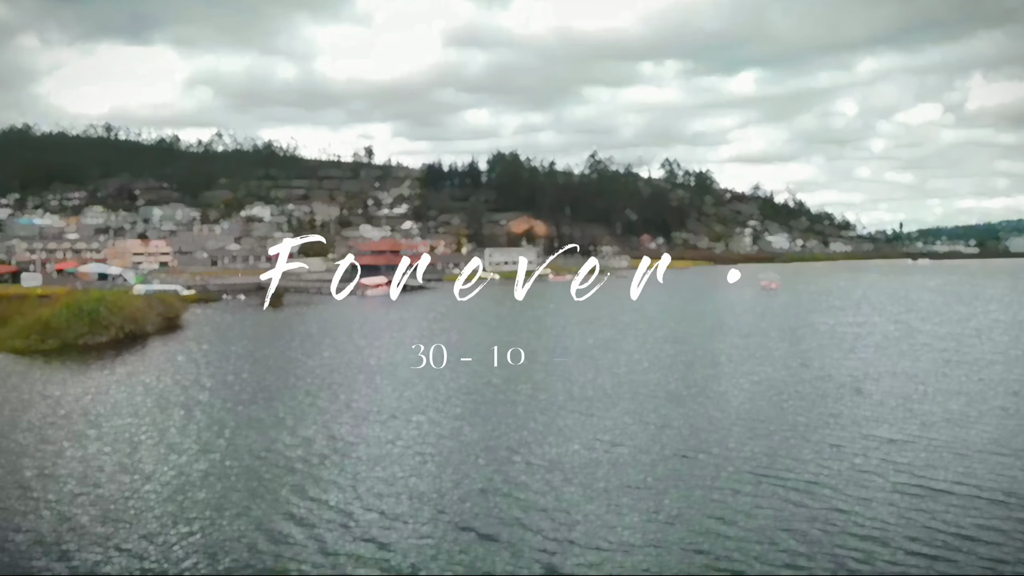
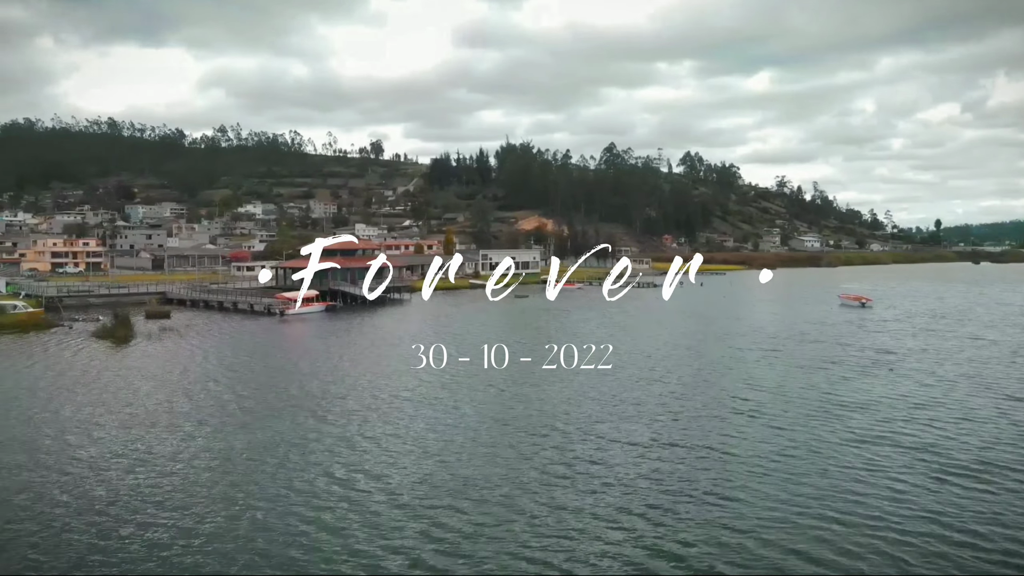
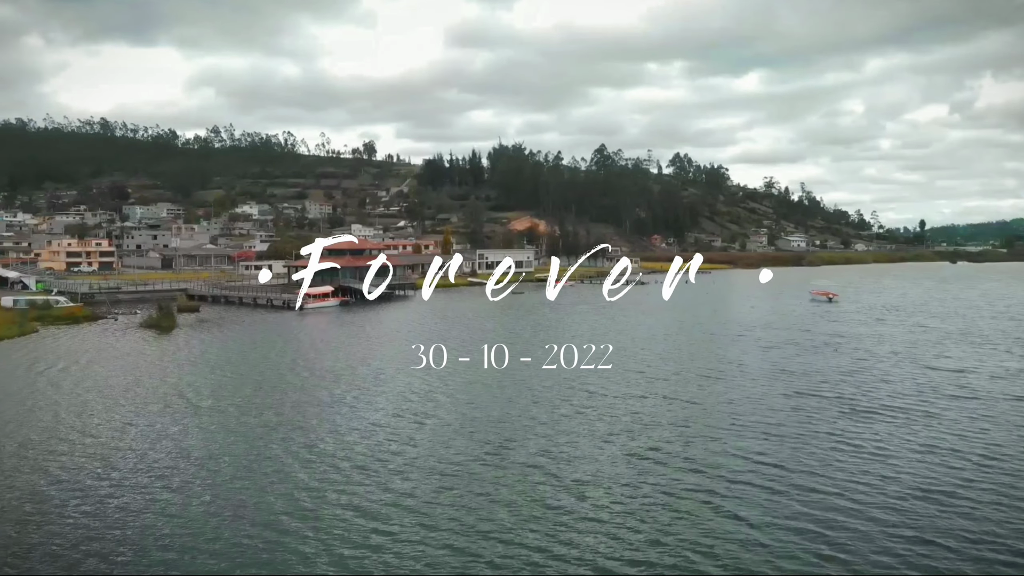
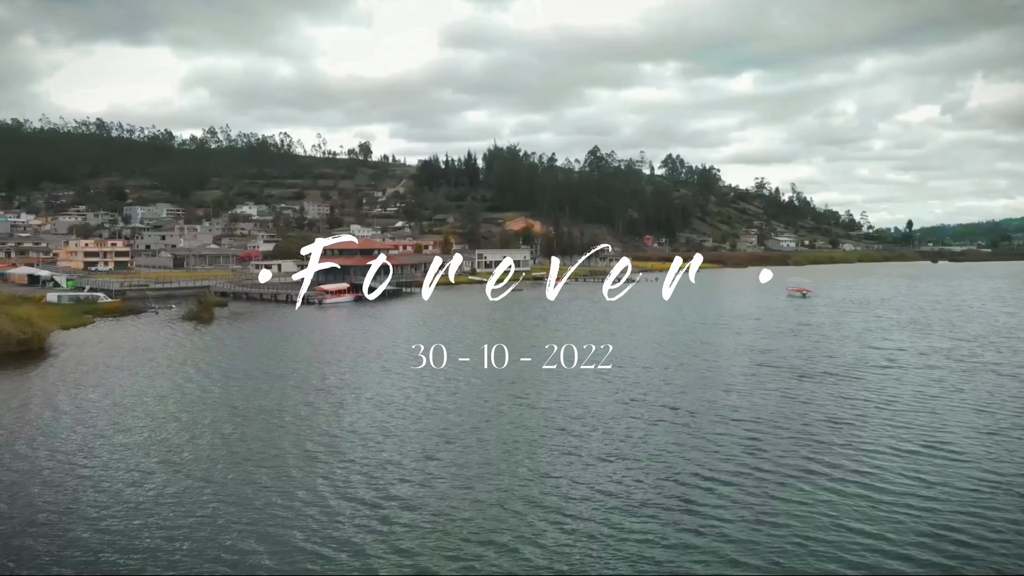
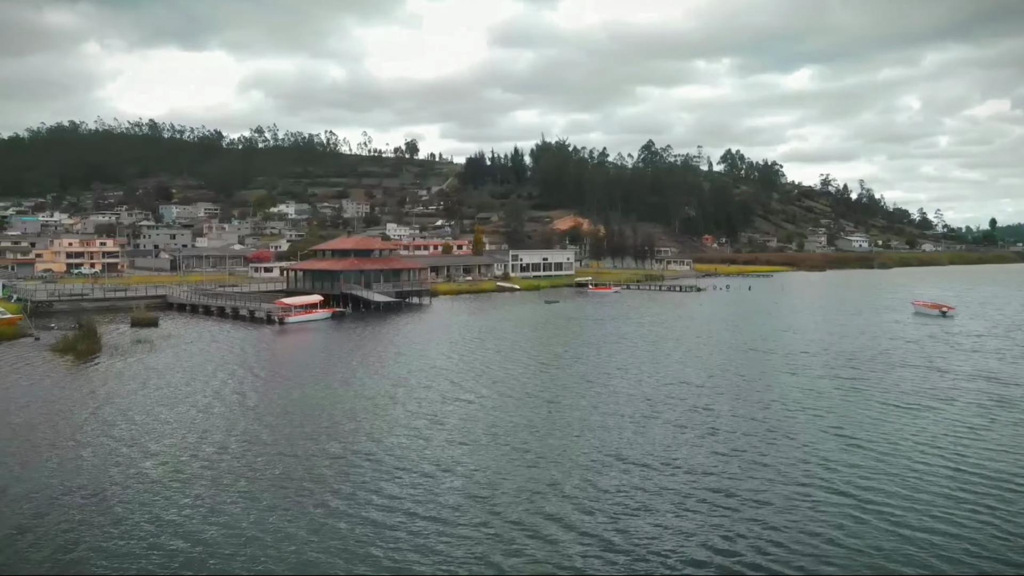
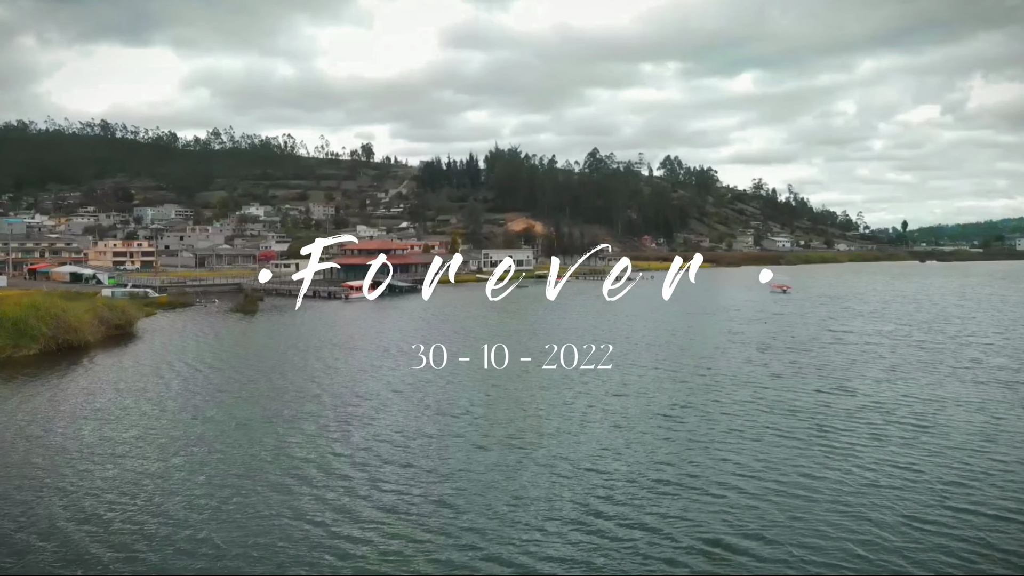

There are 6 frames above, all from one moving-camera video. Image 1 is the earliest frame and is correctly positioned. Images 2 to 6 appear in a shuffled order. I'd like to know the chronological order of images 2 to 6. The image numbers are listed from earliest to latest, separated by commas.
6, 4, 3, 2, 5
